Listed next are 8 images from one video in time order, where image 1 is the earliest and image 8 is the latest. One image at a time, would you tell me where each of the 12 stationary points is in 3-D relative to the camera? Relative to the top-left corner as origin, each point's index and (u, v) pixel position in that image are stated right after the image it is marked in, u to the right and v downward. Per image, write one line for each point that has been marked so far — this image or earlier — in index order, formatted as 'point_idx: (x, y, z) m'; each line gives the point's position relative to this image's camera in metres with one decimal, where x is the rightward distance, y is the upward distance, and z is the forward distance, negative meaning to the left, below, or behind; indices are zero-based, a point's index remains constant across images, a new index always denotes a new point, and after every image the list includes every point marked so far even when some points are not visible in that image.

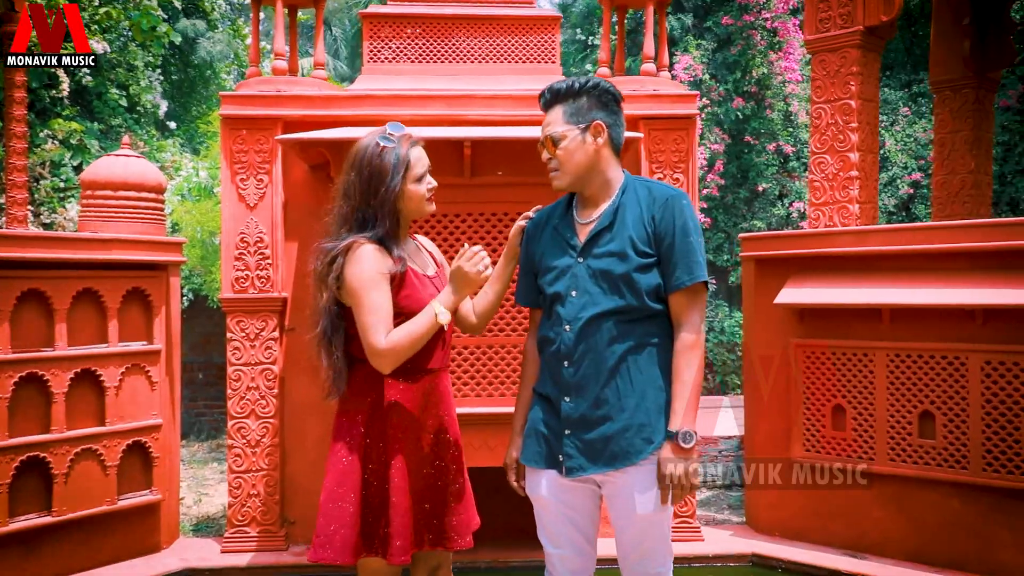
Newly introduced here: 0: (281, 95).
0: (-1.0, +0.8, +4.3) m
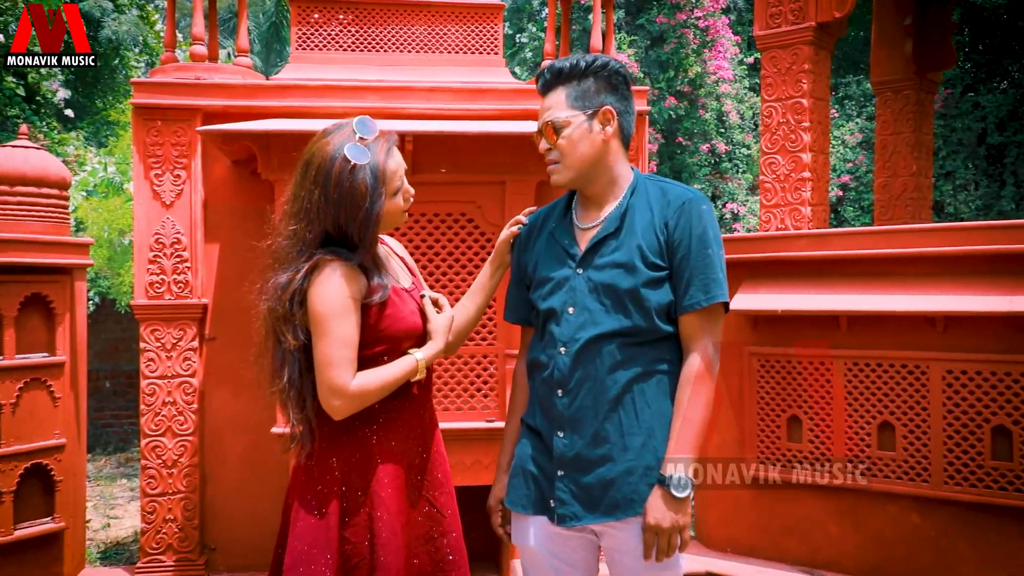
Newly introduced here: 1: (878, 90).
0: (-1.2, +0.8, +3.9) m
1: (+2.2, +1.2, +5.8) m
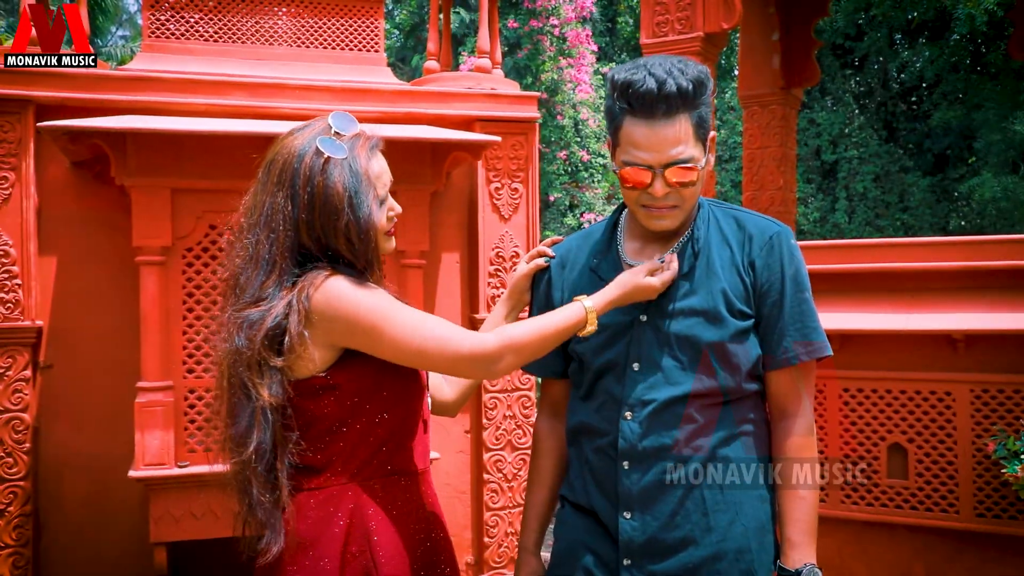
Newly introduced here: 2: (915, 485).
0: (-1.6, +0.7, +3.3) m
1: (+1.4, +1.1, +5.8) m
2: (+1.4, -0.7, +3.4) m
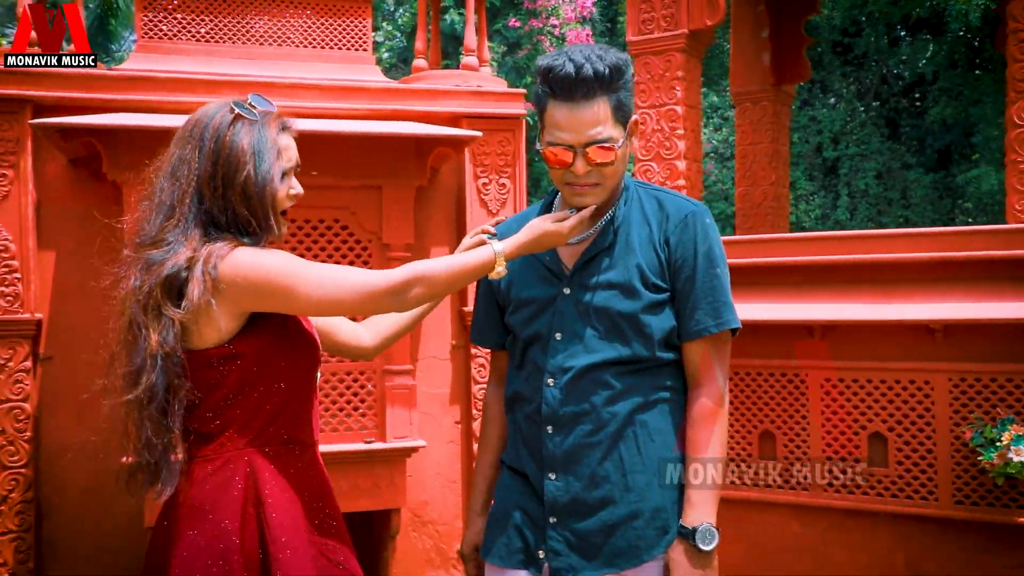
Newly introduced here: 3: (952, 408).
0: (-1.7, +0.8, +3.4) m
1: (+1.4, +1.1, +5.9) m
2: (+1.4, -0.7, +3.5) m
3: (+1.5, -0.4, +3.4) m
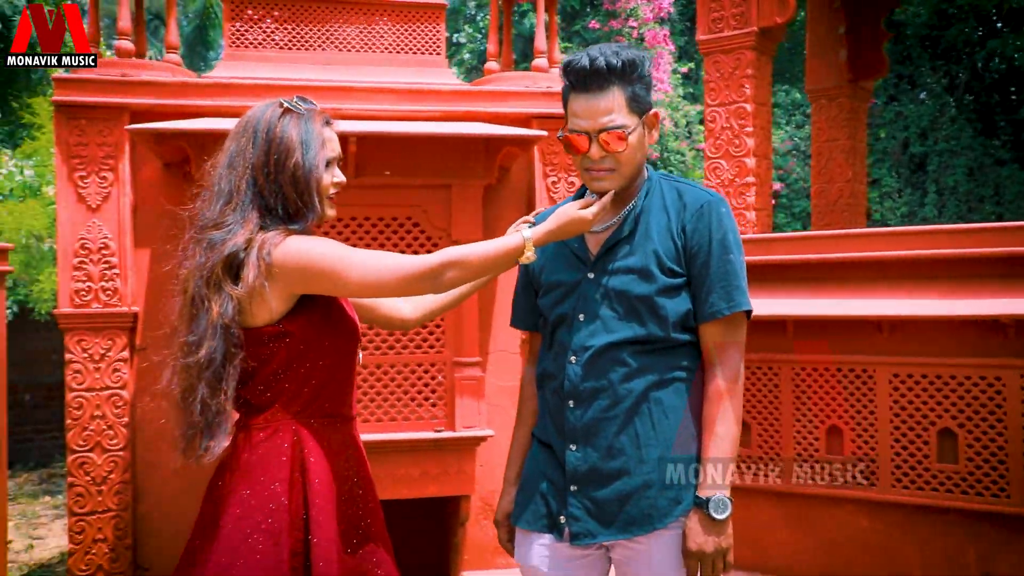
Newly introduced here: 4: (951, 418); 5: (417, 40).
0: (-1.5, +0.8, +3.7) m
1: (+1.8, +1.2, +5.9) m
2: (+1.6, -0.6, +3.5) m
3: (+1.7, -0.4, +3.3) m
4: (+1.6, -0.5, +3.6) m
5: (-0.4, +1.1, +4.3) m
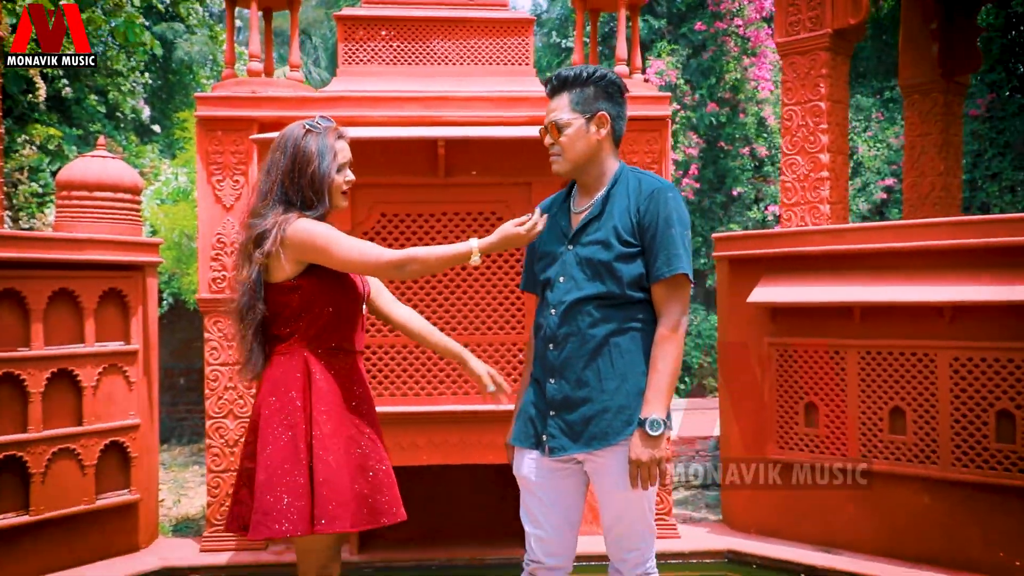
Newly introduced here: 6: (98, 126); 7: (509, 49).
0: (-1.1, +0.8, +4.3) m
1: (+2.4, +1.2, +6.0) m
2: (+1.9, -0.6, +3.6) m
3: (+2.0, -0.3, +3.5) m
4: (+1.9, -0.4, +3.7) m
5: (0.0, +1.1, +4.7) m
6: (-3.7, +1.5, +8.8) m
7: (0.0, +1.2, +4.7) m
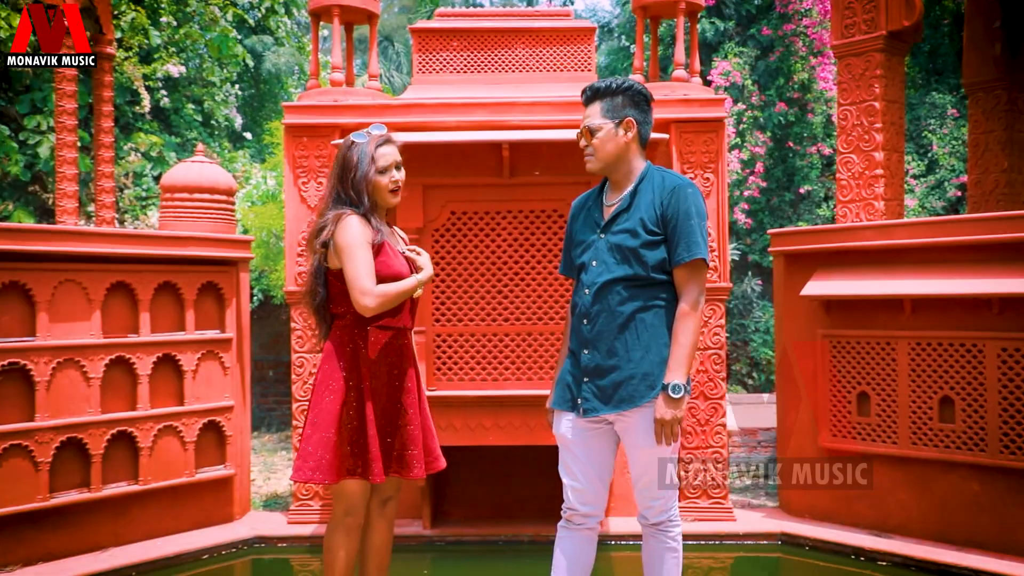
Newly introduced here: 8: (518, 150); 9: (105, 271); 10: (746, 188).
0: (-0.8, +0.9, +4.7) m
1: (+2.8, +1.2, +6.0) m
2: (+2.1, -0.6, +3.7) m
3: (+2.2, -0.3, +3.6) m
4: (+2.1, -0.4, +3.9) m
5: (+0.3, +1.2, +5.0) m
6: (-3.0, +1.5, +9.3) m
7: (+0.3, +1.2, +5.0) m
8: (0.0, +0.6, +4.5) m
9: (-1.8, +0.1, +4.4) m
10: (+2.2, +1.0, +9.4) m
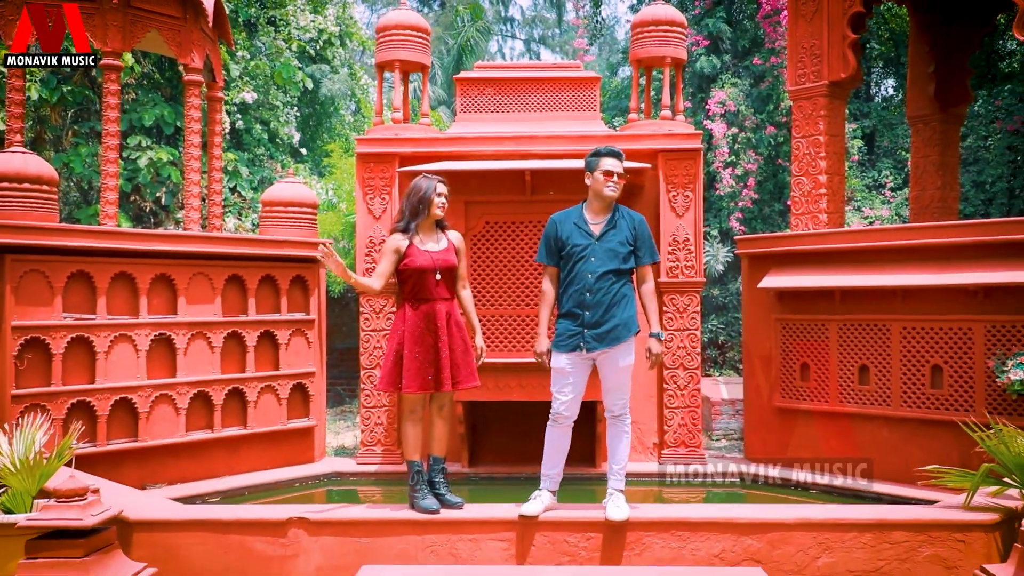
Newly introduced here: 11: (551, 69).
0: (-0.7, +0.9, +6.1) m
1: (+3.0, +1.3, +7.3) m
2: (+2.2, -0.5, +5.0) m
3: (+2.3, -0.3, +4.9) m
4: (+2.2, -0.4, +5.2) m
5: (+0.5, +1.2, +6.4) m
6: (-2.8, +1.5, +10.8) m
7: (+0.5, +1.2, +6.4) m
8: (+0.2, +0.7, +5.8) m
9: (-1.7, +0.1, +5.8) m
10: (+2.5, +1.0, +10.7) m
11: (+0.3, +1.4, +6.5) m
